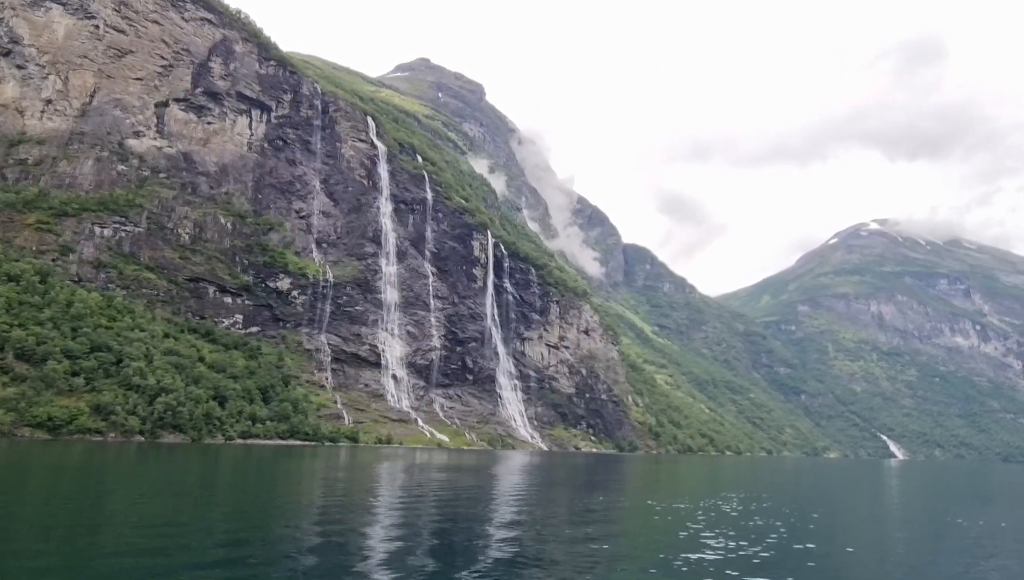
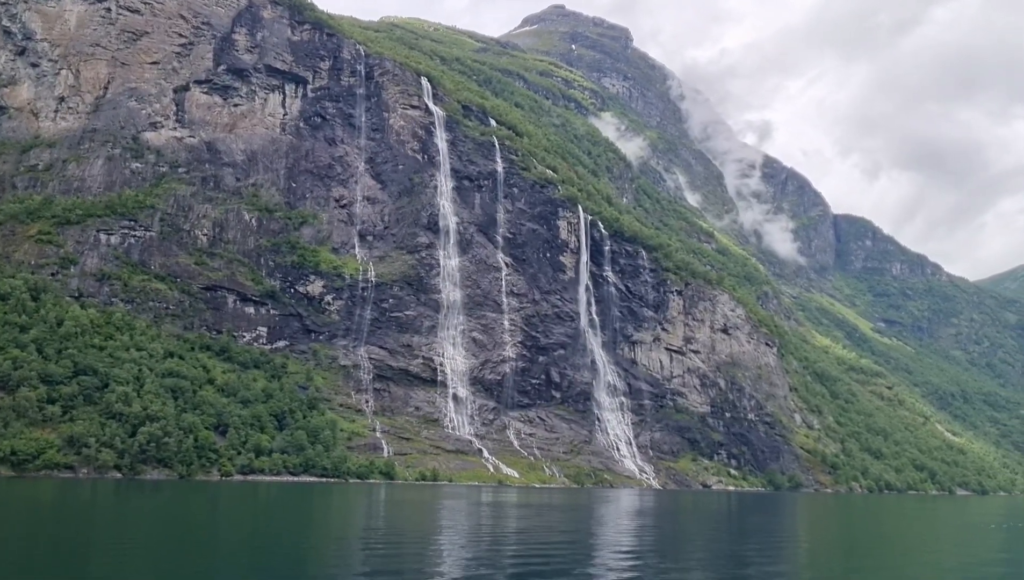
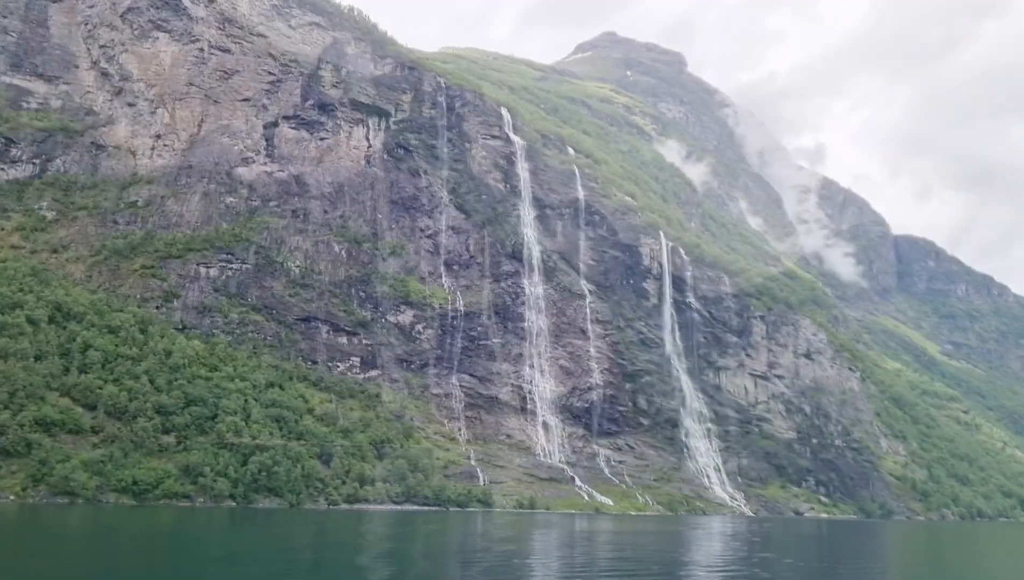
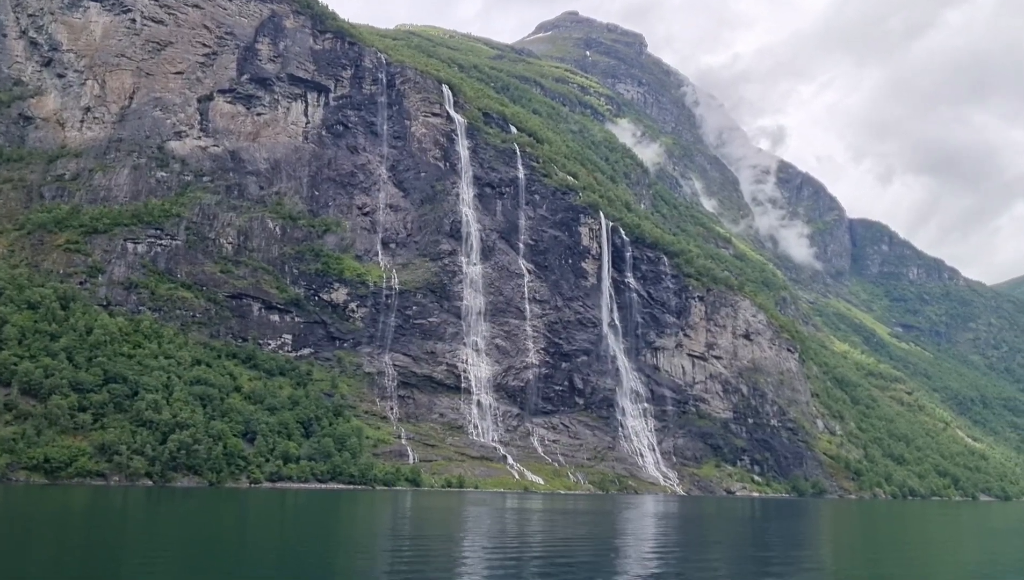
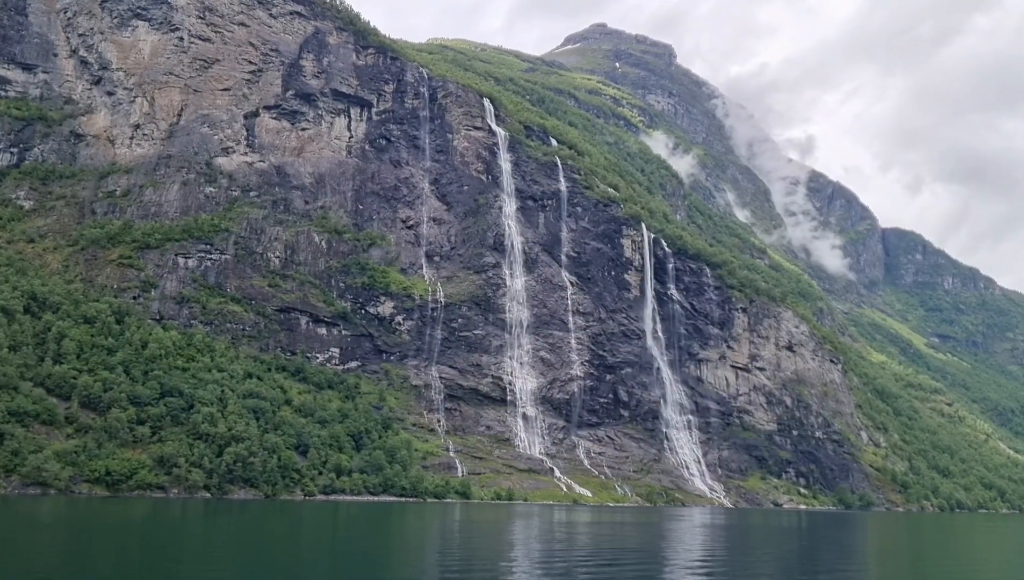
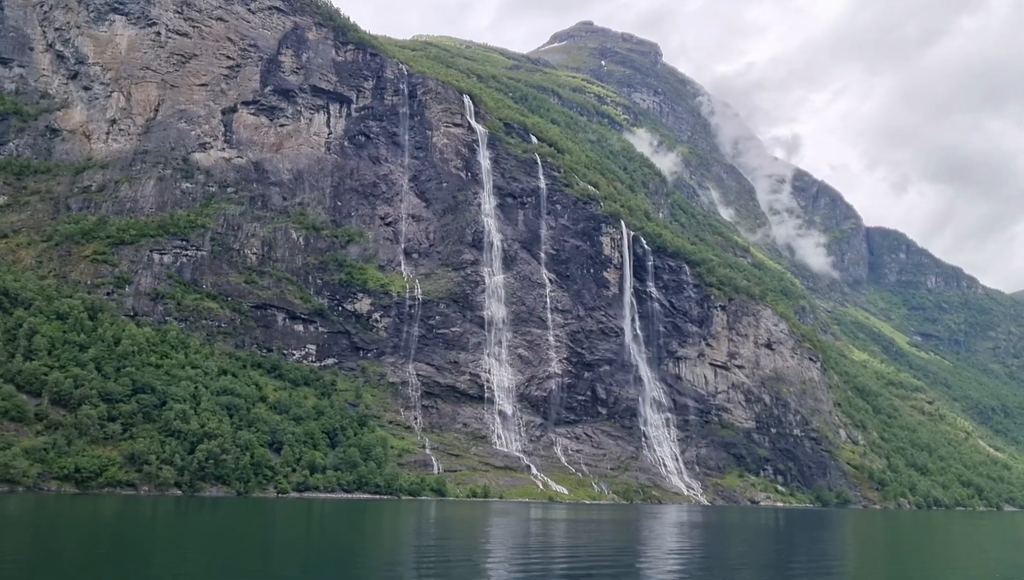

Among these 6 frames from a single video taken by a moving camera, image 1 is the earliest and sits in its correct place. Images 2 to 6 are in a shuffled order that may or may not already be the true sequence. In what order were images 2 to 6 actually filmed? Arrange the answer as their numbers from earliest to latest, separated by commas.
3, 5, 6, 4, 2
